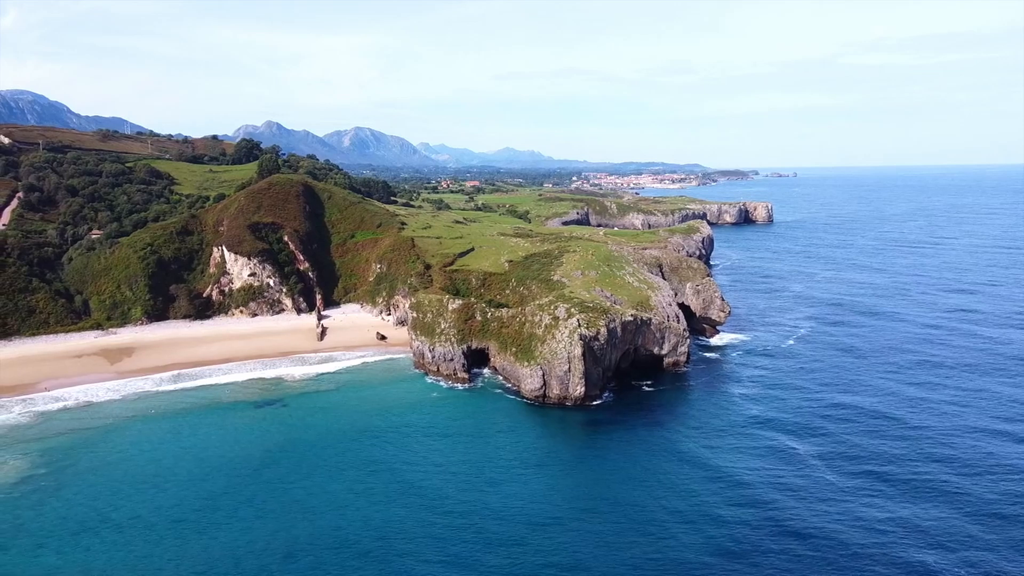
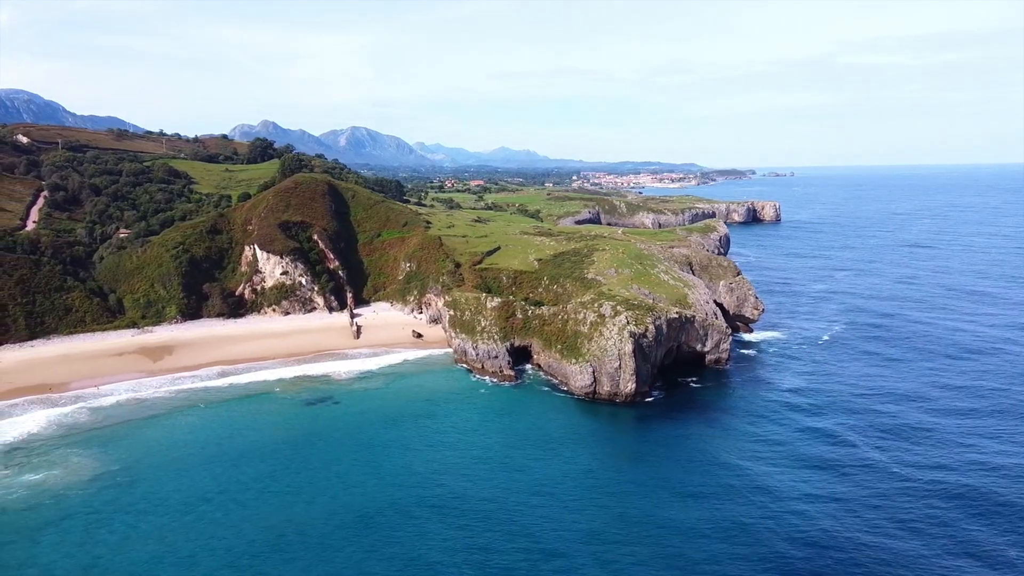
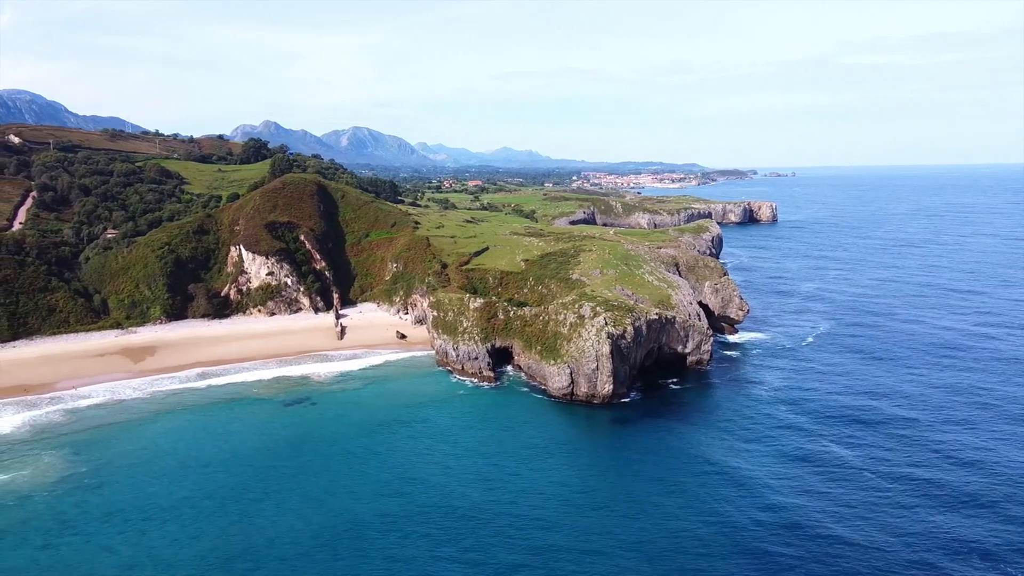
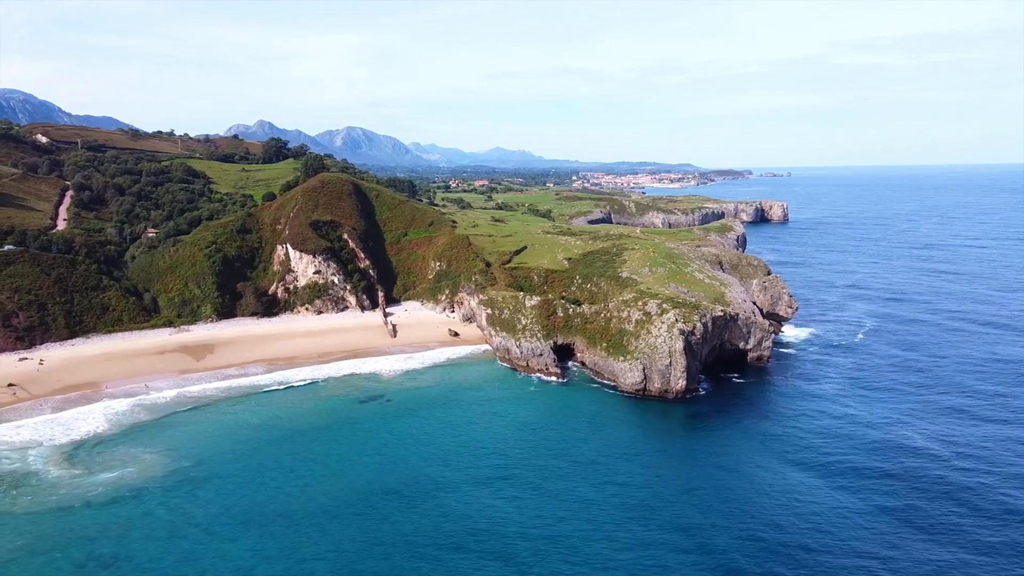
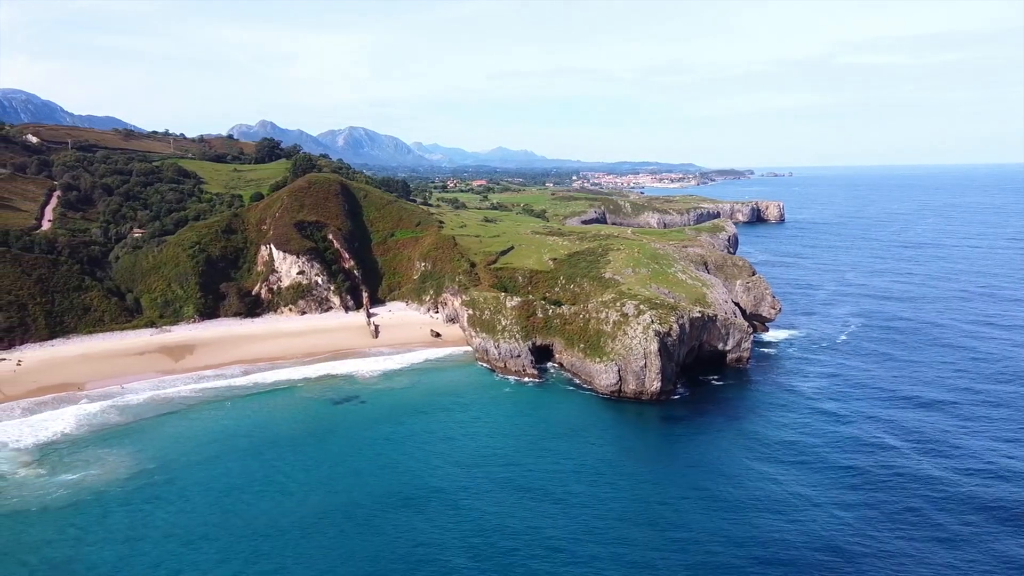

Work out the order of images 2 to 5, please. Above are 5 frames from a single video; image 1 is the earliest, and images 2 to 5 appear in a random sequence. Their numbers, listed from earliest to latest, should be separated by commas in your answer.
3, 2, 5, 4
